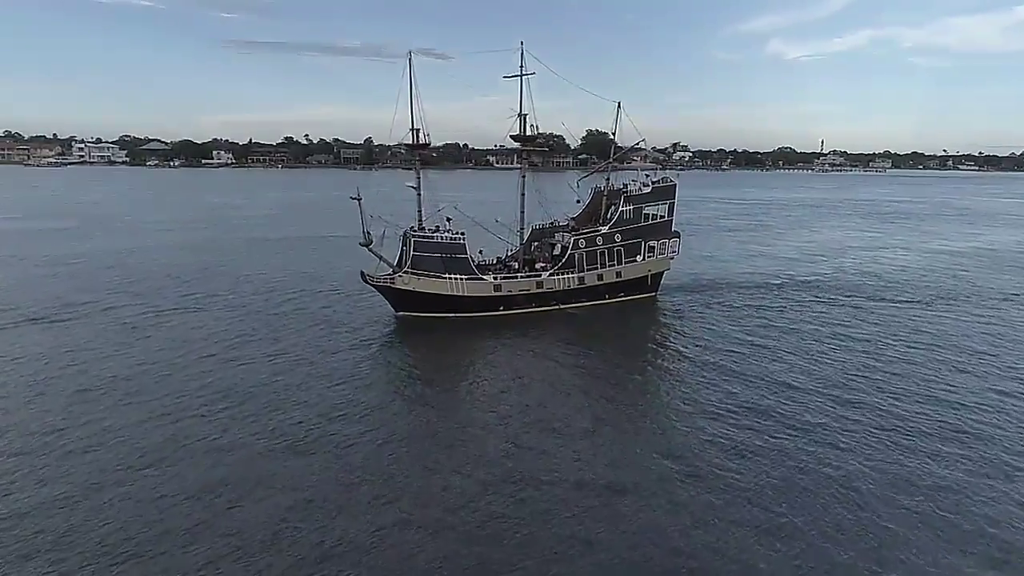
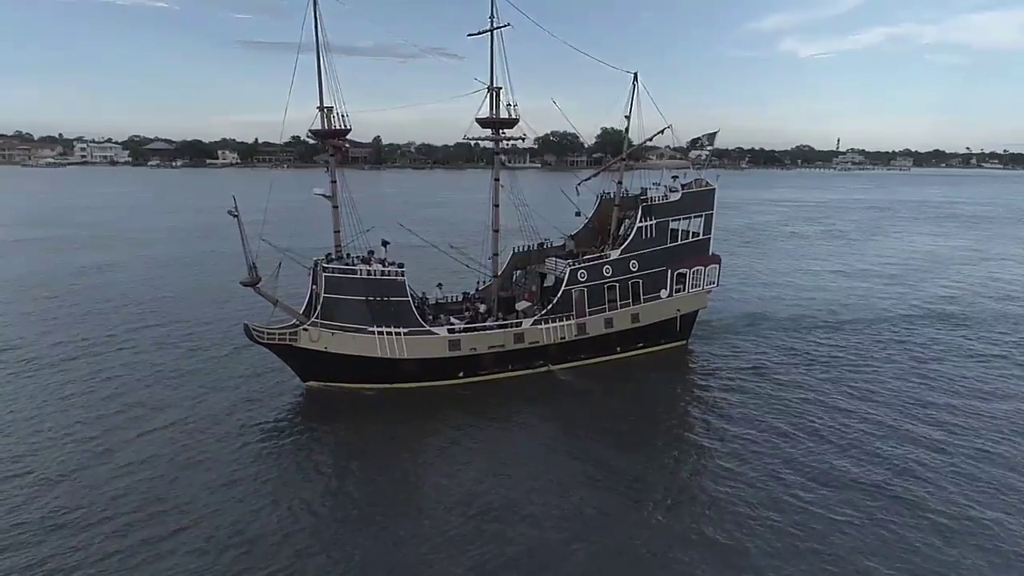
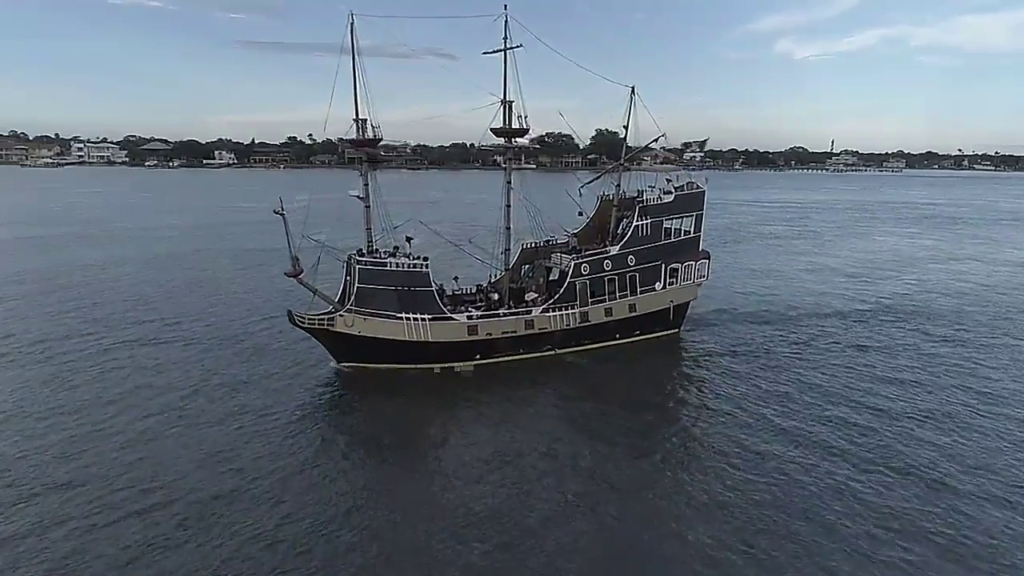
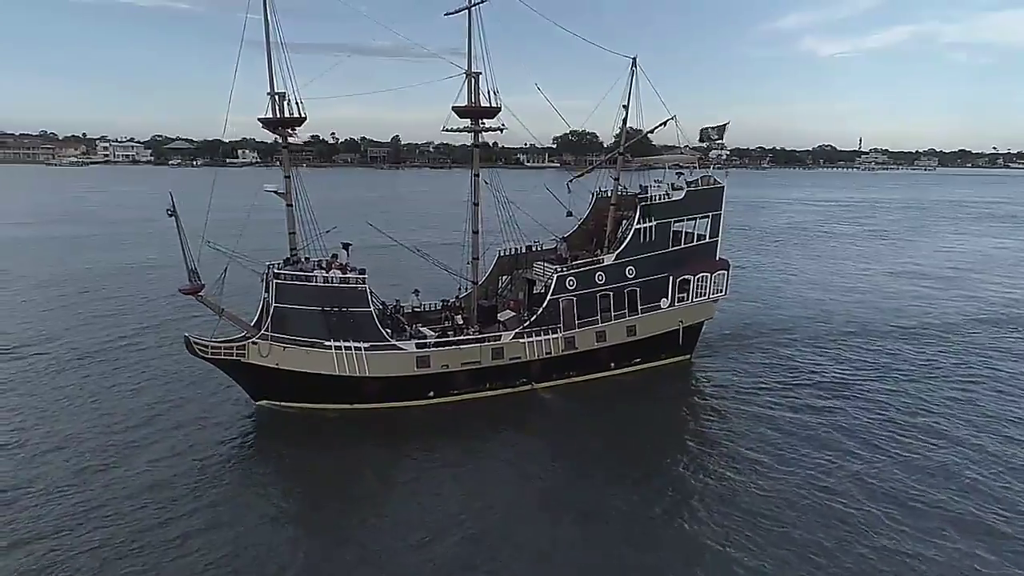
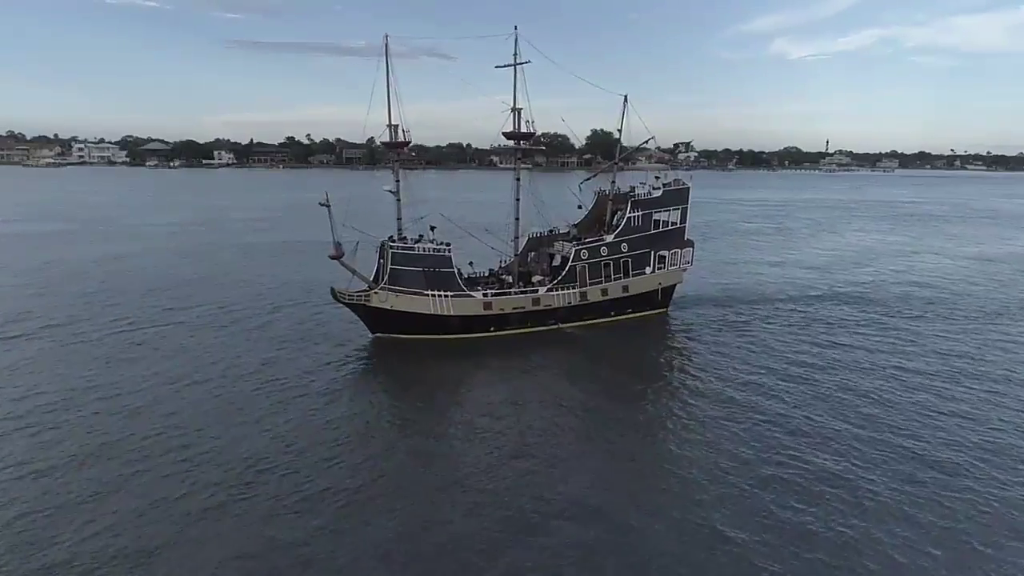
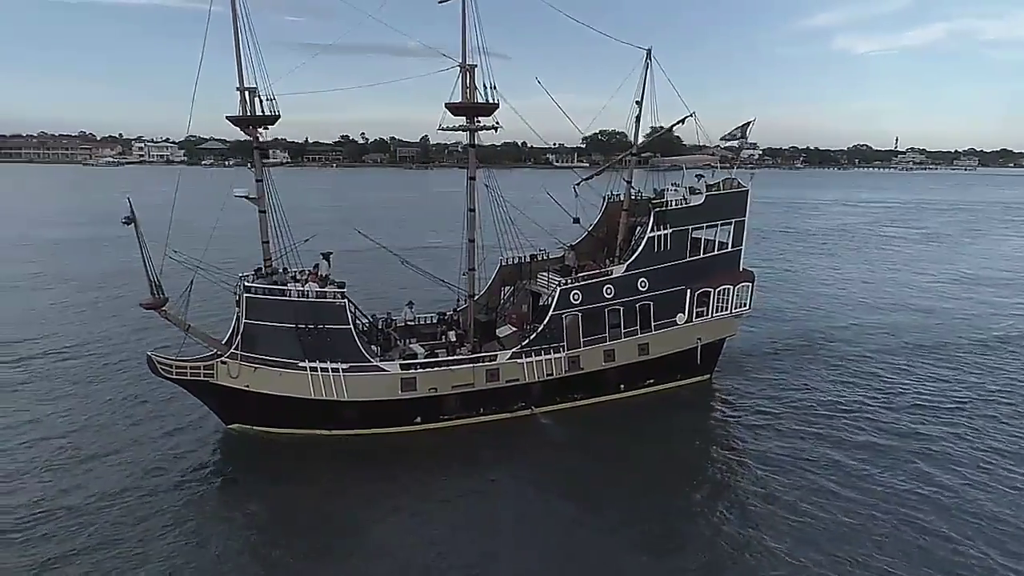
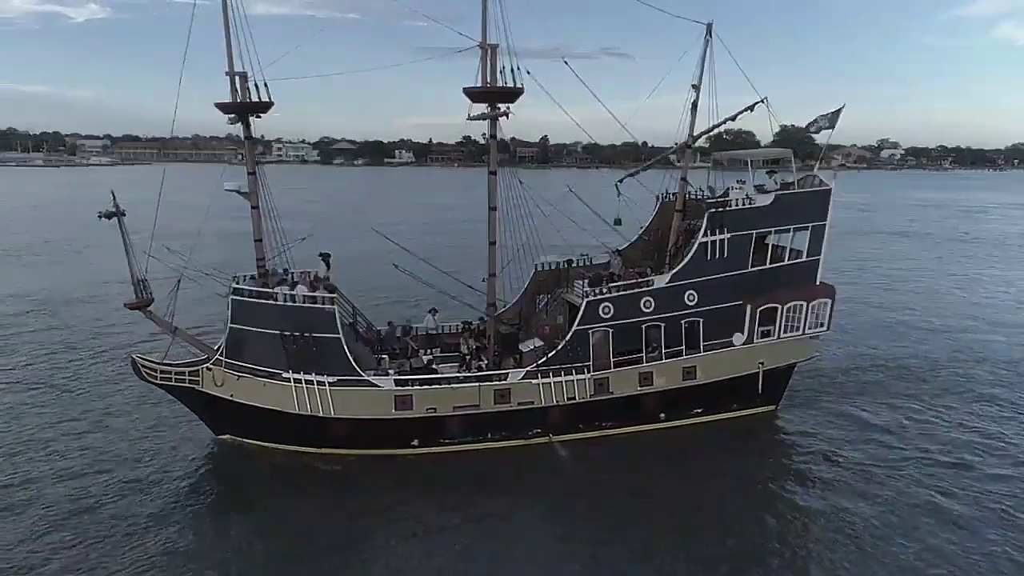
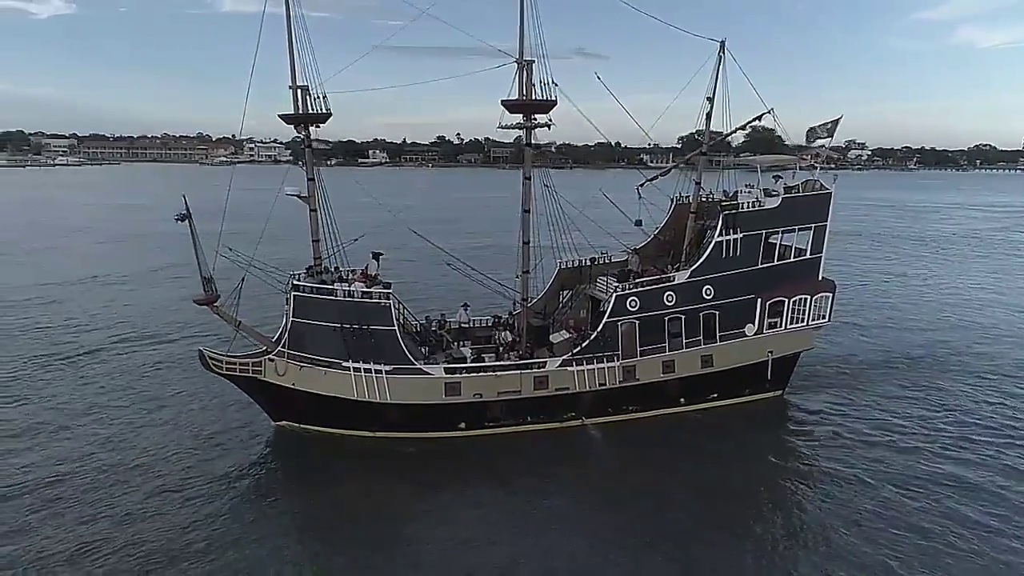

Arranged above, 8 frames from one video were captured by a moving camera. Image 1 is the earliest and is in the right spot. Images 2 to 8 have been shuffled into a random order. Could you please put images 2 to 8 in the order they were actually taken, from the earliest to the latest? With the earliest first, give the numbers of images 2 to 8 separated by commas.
5, 3, 2, 4, 6, 8, 7
